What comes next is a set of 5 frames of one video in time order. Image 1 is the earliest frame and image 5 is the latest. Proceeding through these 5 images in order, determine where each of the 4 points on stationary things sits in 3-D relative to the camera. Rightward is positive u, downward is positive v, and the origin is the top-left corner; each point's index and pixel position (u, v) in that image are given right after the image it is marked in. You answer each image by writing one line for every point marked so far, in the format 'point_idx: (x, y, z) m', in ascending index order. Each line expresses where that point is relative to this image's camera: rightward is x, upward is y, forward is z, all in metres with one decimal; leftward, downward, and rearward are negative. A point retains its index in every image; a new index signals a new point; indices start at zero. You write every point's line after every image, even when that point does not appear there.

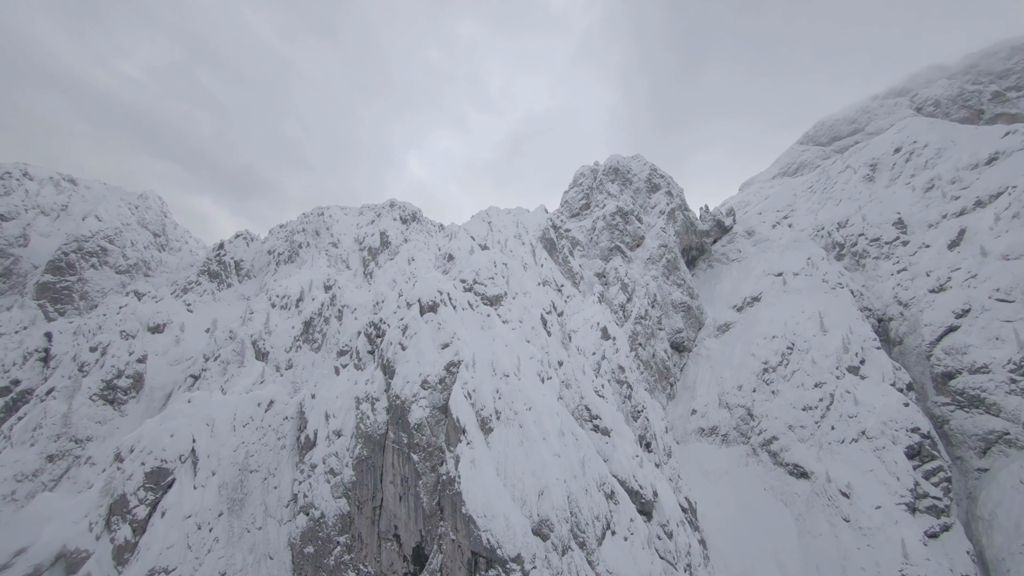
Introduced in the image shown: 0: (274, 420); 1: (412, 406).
0: (-12.4, -7.1, +15.3) m
1: (-4.6, -5.5, +13.9) m
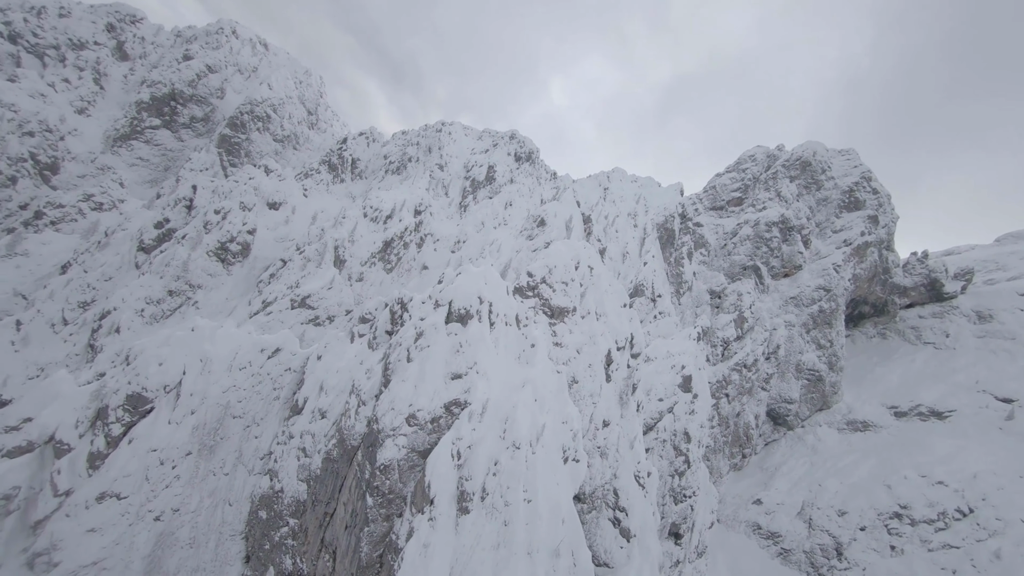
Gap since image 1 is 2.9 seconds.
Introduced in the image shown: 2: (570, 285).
0: (-11.6, -4.1, +14.7) m
1: (-4.6, -5.6, +11.1) m
2: (+3.8, +0.1, +19.7) m
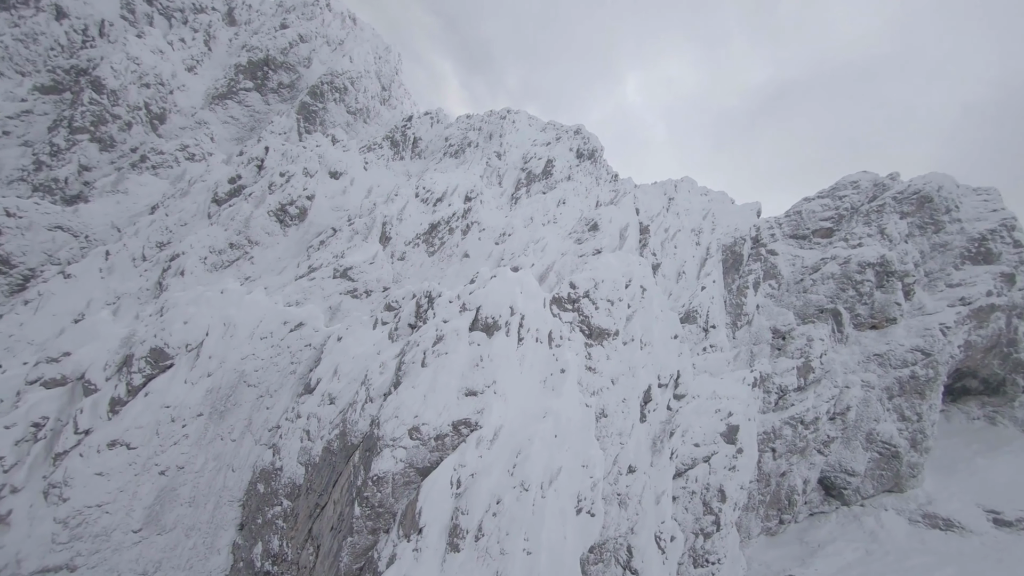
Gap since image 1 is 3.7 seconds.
0: (-10.4, -2.7, +14.4) m
1: (-4.3, -5.4, +10.1) m
2: (+6.0, -1.0, +17.3) m
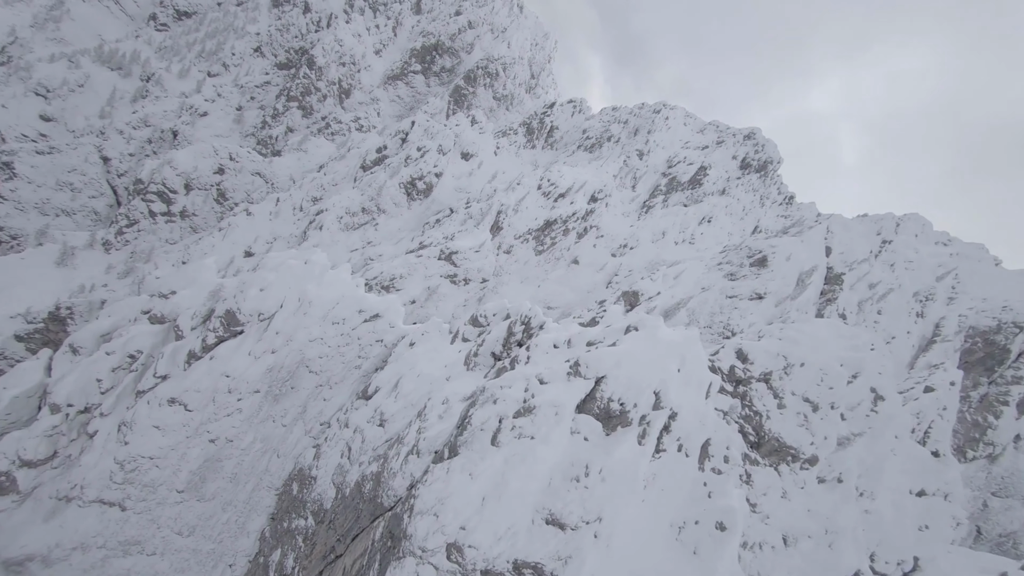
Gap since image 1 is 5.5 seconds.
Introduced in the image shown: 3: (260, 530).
0: (-6.0, -1.9, +12.5) m
1: (-2.3, -5.8, +6.6) m
2: (+10.4, -4.2, +10.2) m
3: (-9.0, -8.7, +10.8) m
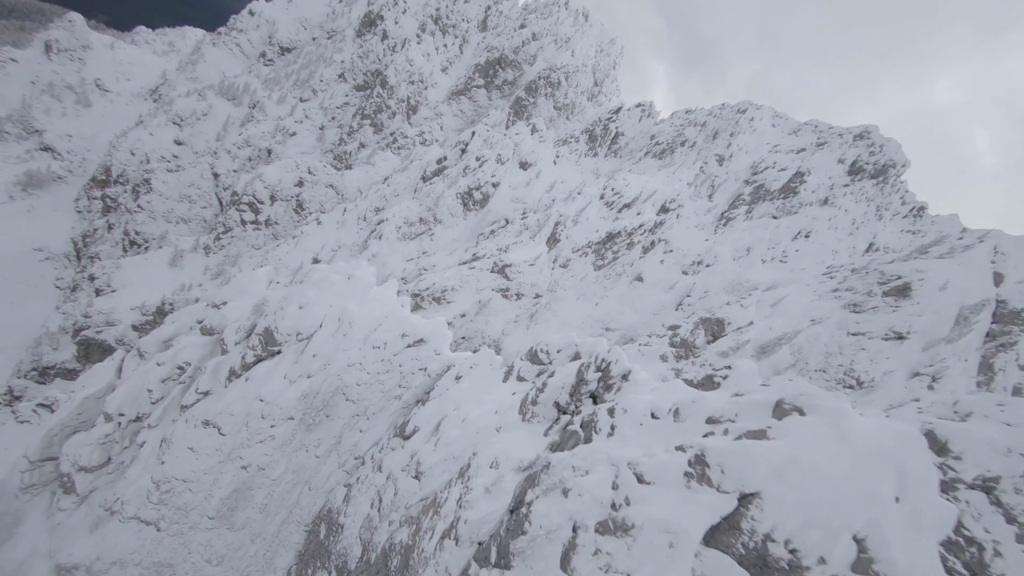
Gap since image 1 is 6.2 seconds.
0: (-3.7, -2.6, +11.1) m
1: (-1.2, -6.4, +4.5) m
2: (+12.0, -5.5, +6.1) m
3: (-7.3, -9.2, +9.7) m
